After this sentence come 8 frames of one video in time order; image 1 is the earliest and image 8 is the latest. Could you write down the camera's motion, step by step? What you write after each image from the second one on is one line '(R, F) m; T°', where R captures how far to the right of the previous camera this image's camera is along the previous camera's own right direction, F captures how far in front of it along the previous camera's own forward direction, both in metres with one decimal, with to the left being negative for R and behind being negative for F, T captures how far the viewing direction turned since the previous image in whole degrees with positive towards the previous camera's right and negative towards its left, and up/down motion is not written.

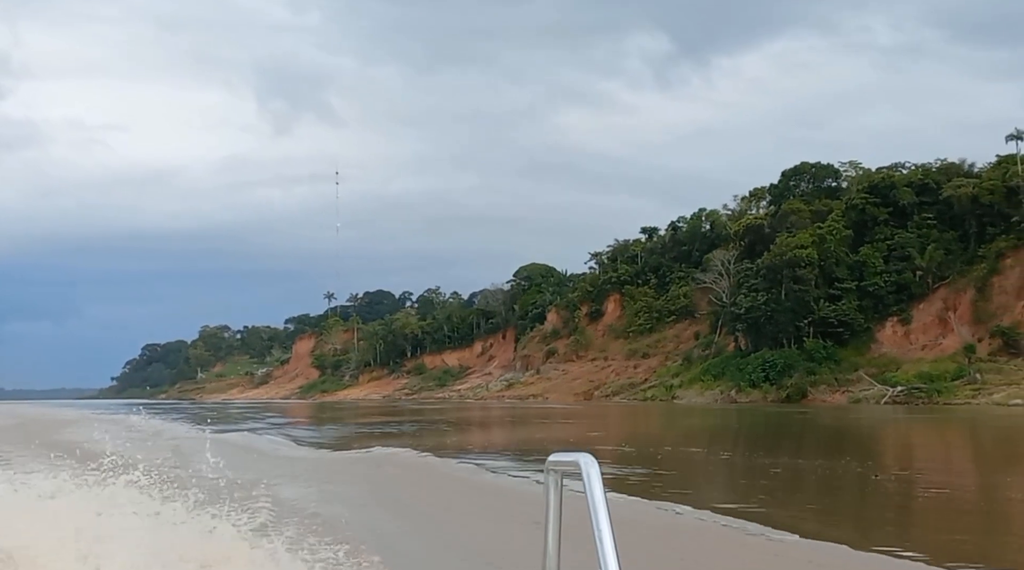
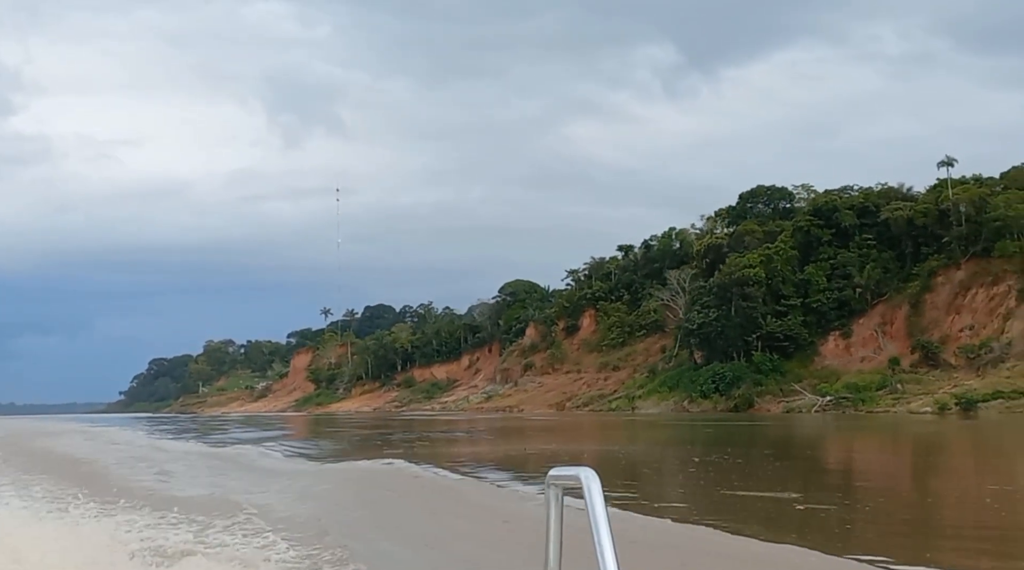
(+1.7, -3.2) m; -1°
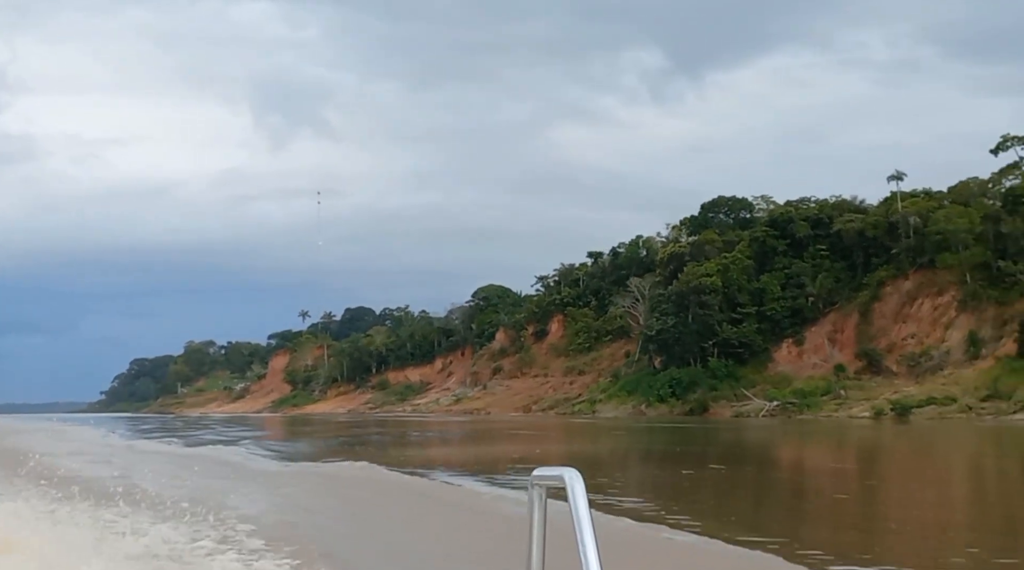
(+1.0, -1.4) m; +1°
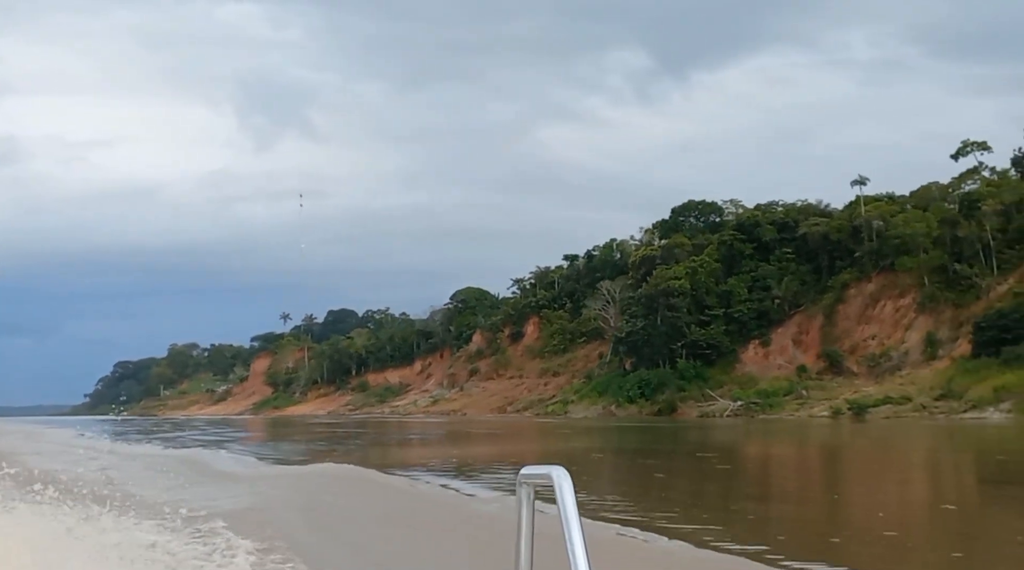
(+0.7, -0.9) m; +1°
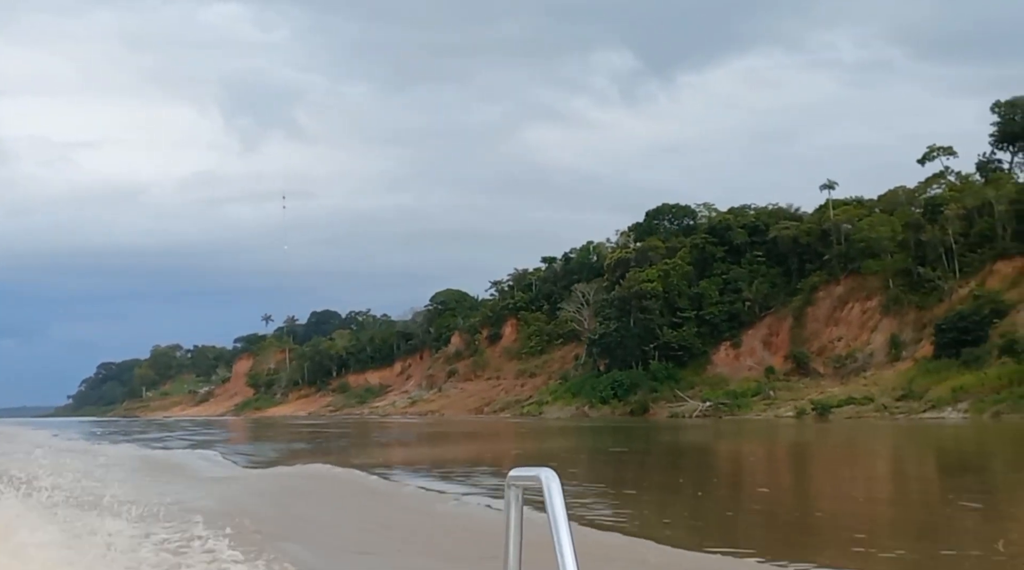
(+0.5, -0.6) m; +1°
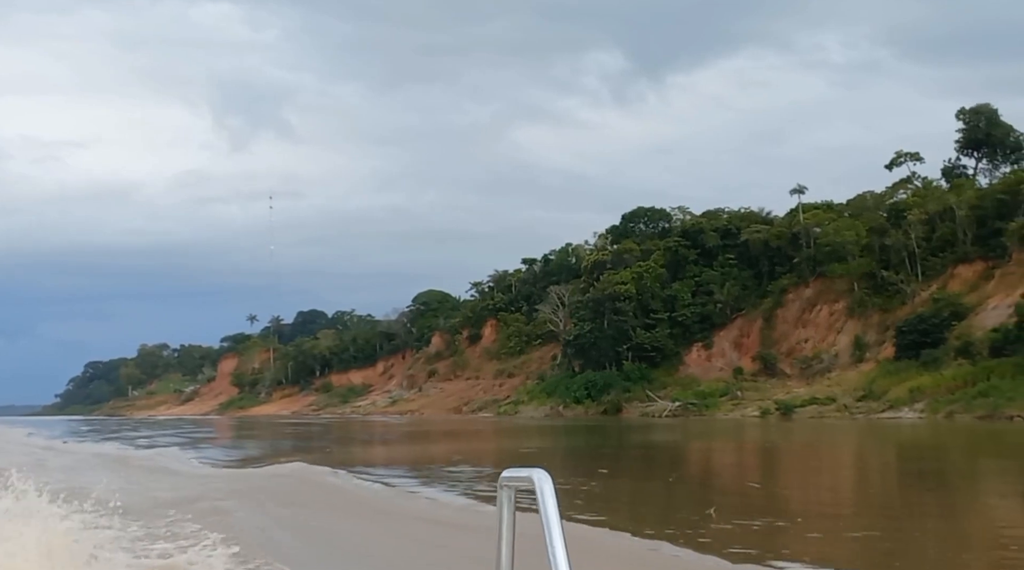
(+0.7, -0.9) m; 0°
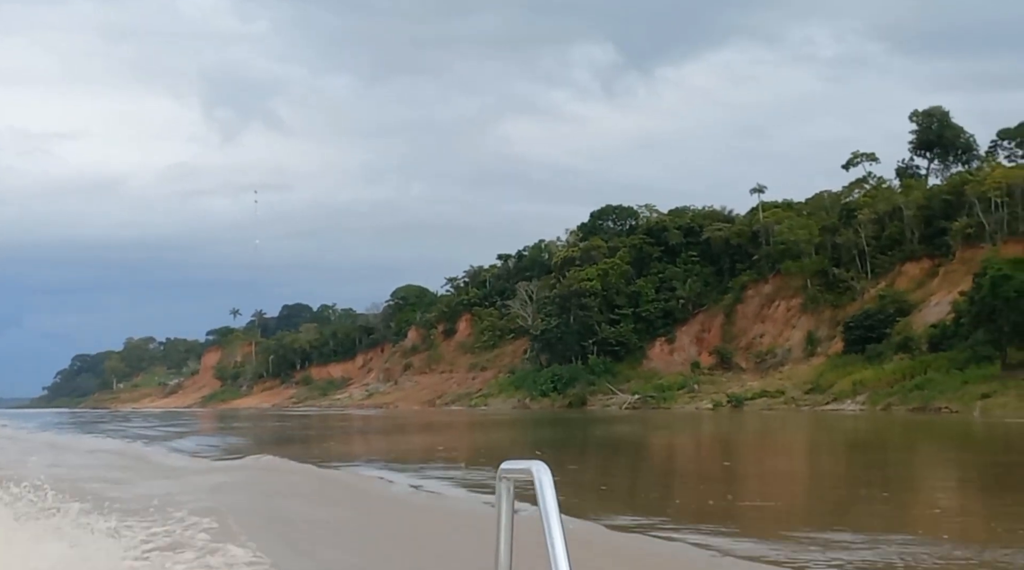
(+1.1, -1.4) m; 0°
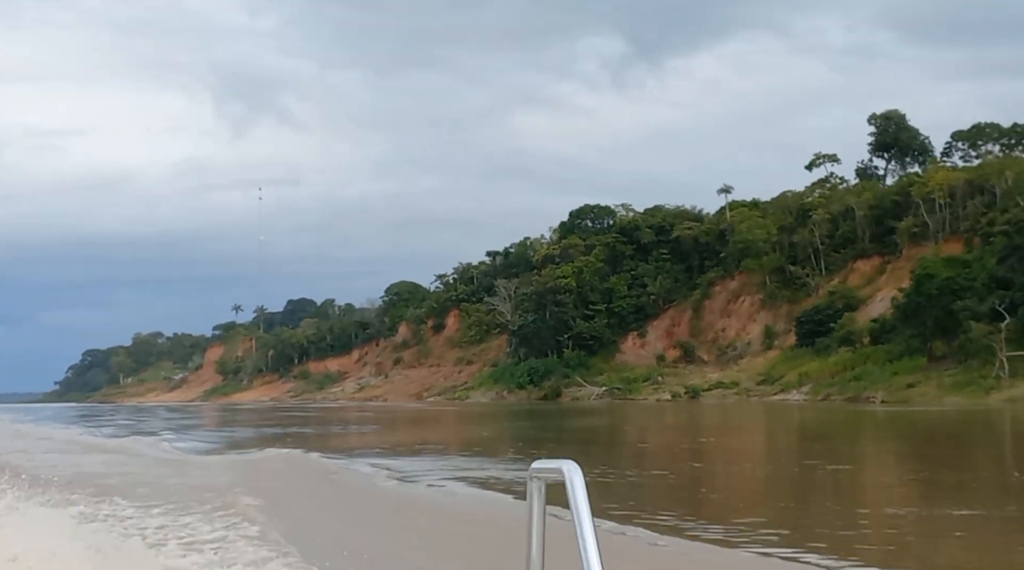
(+1.6, -2.4) m; -1°
